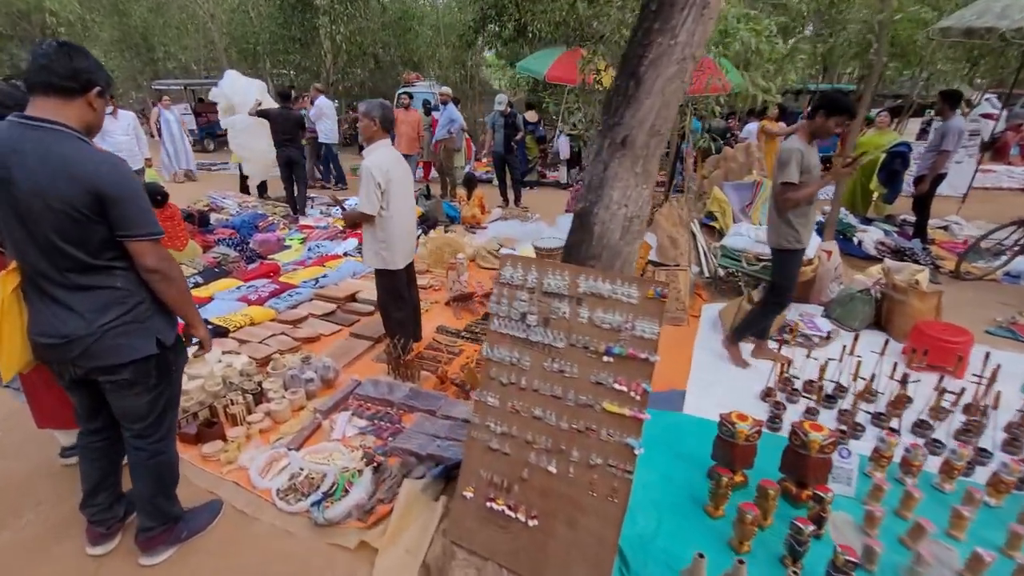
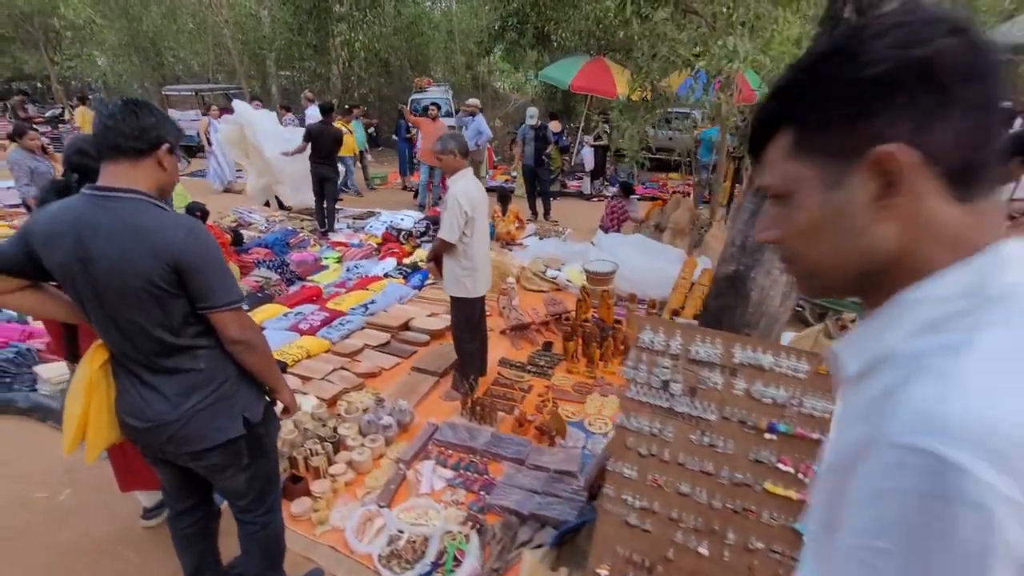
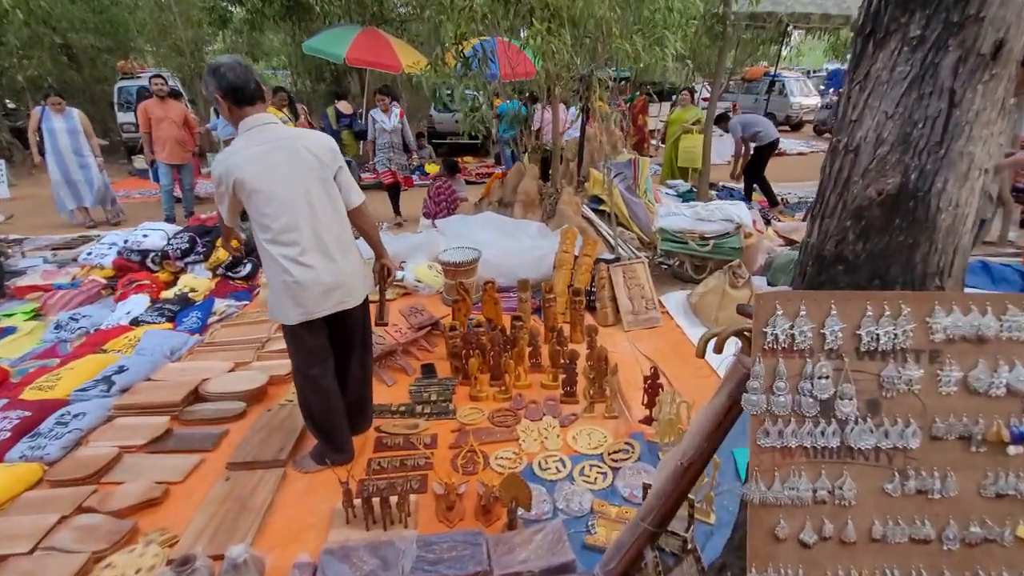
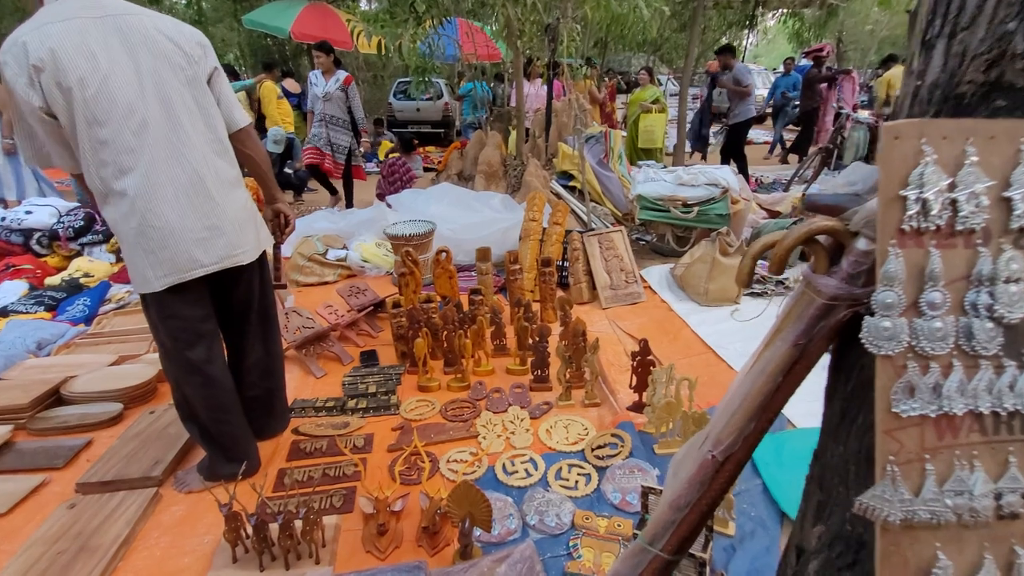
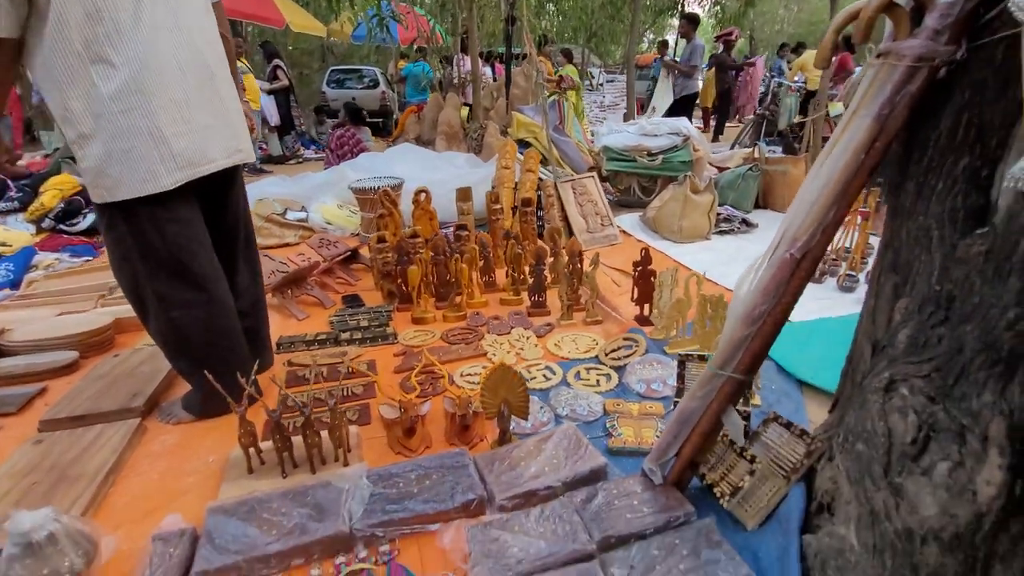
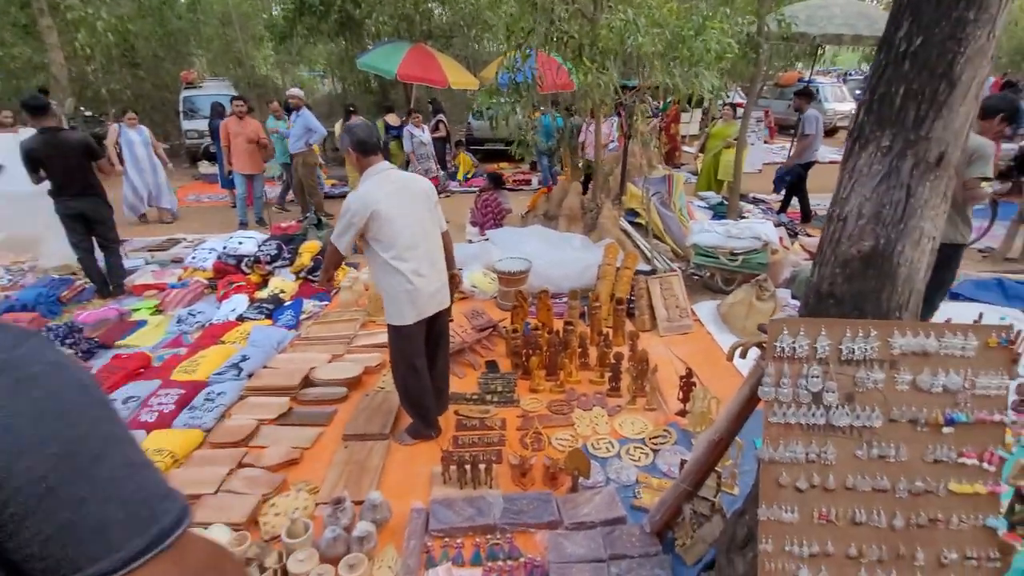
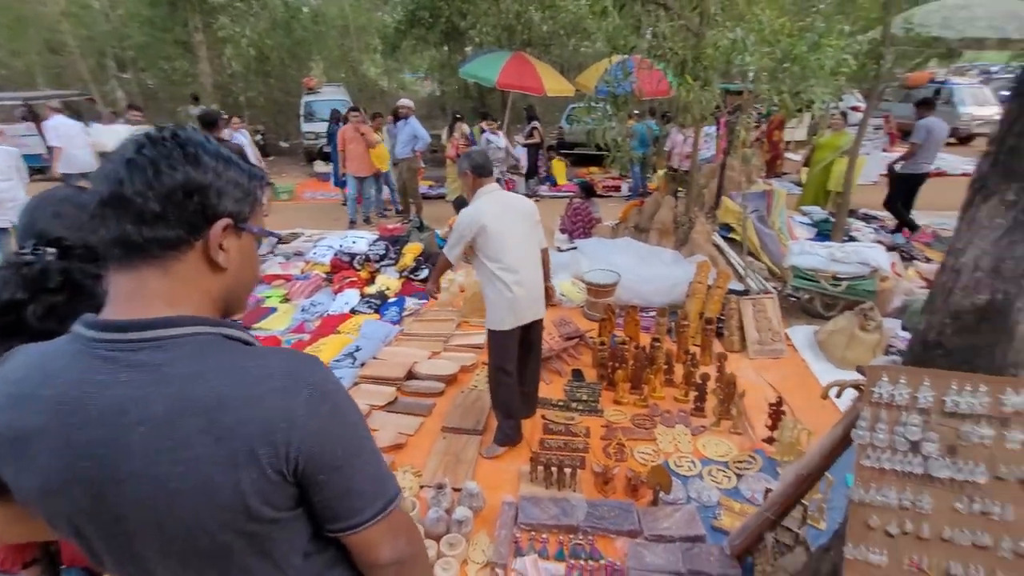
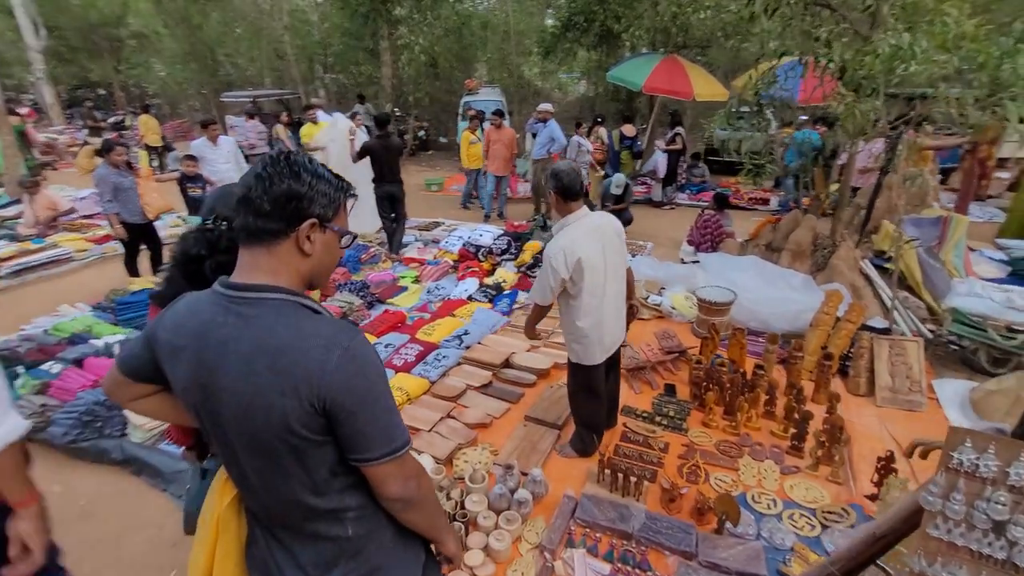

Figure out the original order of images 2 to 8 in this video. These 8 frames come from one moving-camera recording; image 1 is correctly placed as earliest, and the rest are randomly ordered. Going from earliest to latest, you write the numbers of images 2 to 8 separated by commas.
2, 8, 7, 6, 3, 4, 5
